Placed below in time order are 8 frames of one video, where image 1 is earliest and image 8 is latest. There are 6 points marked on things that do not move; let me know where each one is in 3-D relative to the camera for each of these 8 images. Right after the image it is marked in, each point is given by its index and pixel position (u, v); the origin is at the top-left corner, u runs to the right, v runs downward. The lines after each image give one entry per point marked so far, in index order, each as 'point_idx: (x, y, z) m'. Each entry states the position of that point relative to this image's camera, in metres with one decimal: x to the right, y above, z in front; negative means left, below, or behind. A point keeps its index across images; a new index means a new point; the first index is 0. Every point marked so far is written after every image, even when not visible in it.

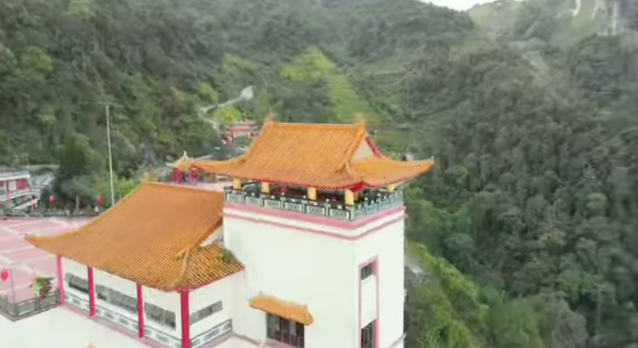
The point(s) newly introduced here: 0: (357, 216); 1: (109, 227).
0: (+1.0, -1.0, +14.2) m
1: (-6.8, -1.7, +17.5) m
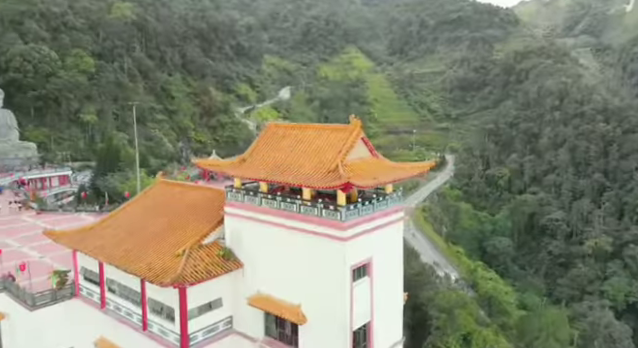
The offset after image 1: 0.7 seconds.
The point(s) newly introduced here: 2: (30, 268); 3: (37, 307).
0: (+0.8, -1.1, +14.1) m
1: (-6.7, -1.6, +18.2) m
2: (-10.4, -3.4, +19.5) m
3: (-9.1, -4.3, +17.6) m
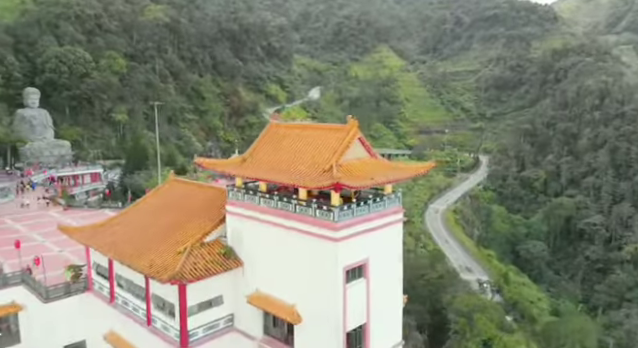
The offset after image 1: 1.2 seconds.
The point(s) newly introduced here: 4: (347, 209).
0: (+0.6, -1.1, +14.0) m
1: (-6.5, -1.5, +18.7) m
2: (-10.1, -3.3, +20.3) m
3: (-9.0, -4.2, +18.3) m
4: (+0.7, -0.9, +14.1) m
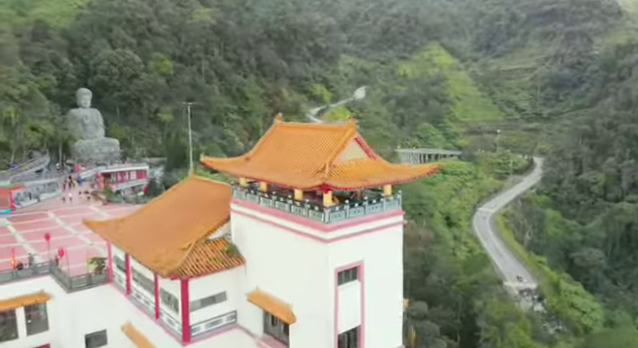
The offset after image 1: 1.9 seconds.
0: (+0.4, -1.1, +14.0) m
1: (-6.1, -1.5, +19.4) m
2: (-9.6, -3.2, +21.4) m
3: (-8.7, -4.1, +19.3) m
4: (+0.5, -0.9, +14.1) m
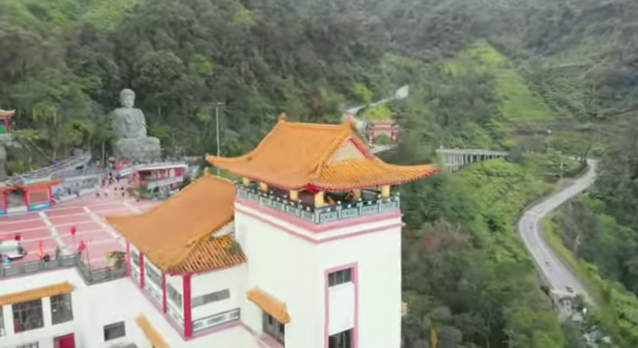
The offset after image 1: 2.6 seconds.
0: (+0.2, -1.1, +13.9) m
1: (-5.8, -1.4, +20.0) m
2: (-9.0, -3.0, +22.3) m
3: (-8.3, -4.0, +20.2) m
4: (+0.3, -0.9, +14.0) m
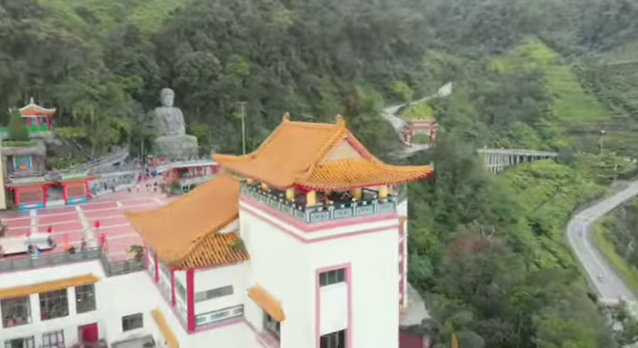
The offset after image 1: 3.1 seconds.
0: (-0.1, -1.1, +13.8) m
1: (-5.3, -1.3, +20.5) m
2: (-8.3, -2.9, +23.2) m
3: (-7.9, -3.8, +21.0) m
4: (+0.1, -0.9, +13.9) m
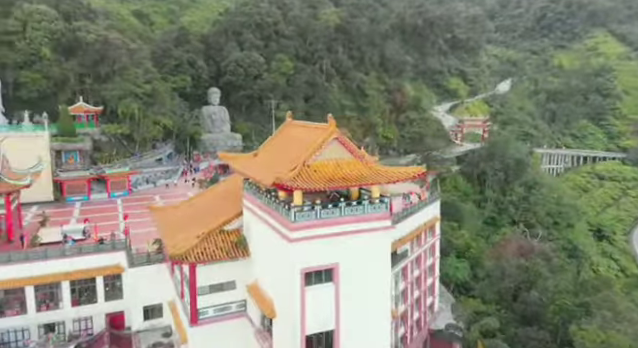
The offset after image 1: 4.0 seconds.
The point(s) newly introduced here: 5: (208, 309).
0: (-0.4, -1.1, +13.8) m
1: (-4.8, -1.2, +21.1) m
2: (-7.4, -2.7, +24.1) m
3: (-7.3, -3.7, +21.9) m
4: (-0.3, -0.9, +13.8) m
5: (-3.5, -4.2, +17.2) m
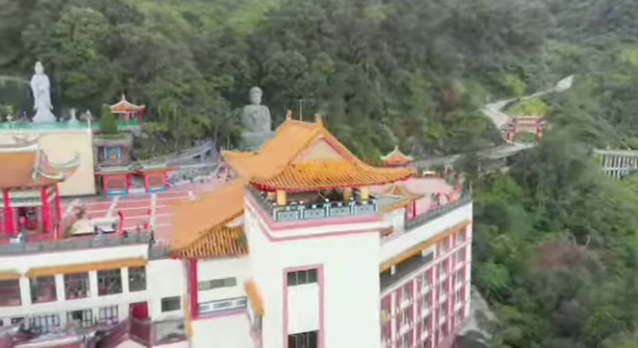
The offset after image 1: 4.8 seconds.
0: (-0.9, -1.0, +13.6) m
1: (-4.3, -1.0, +21.5) m
2: (-6.5, -2.5, +24.8) m
3: (-6.7, -3.5, +22.6) m
4: (-0.7, -0.8, +13.7) m
5: (-3.5, -4.1, +17.4) m
